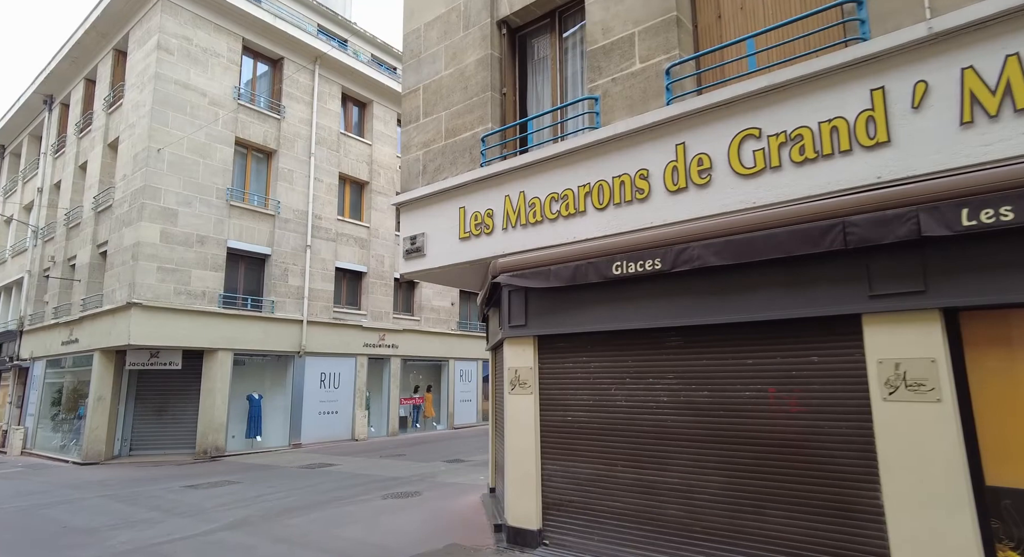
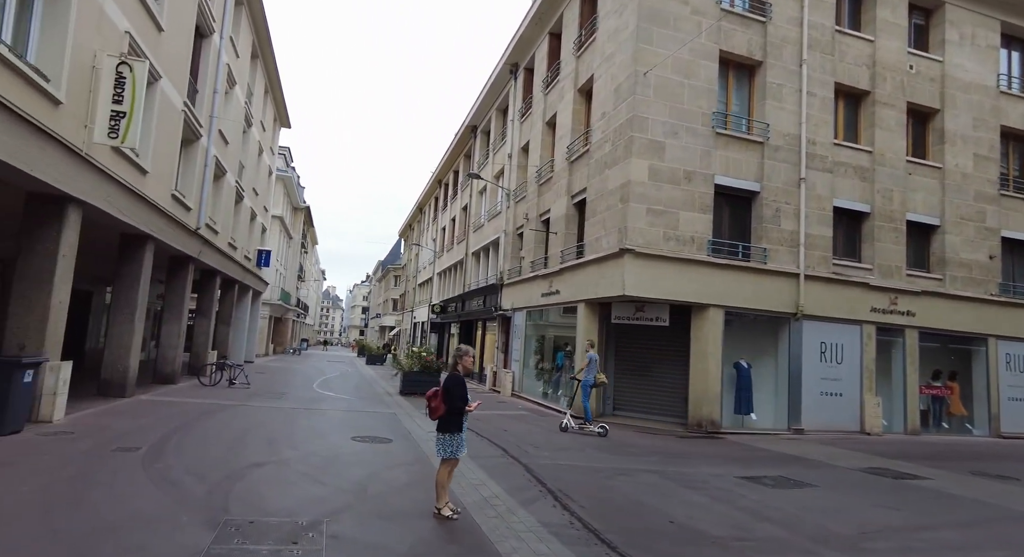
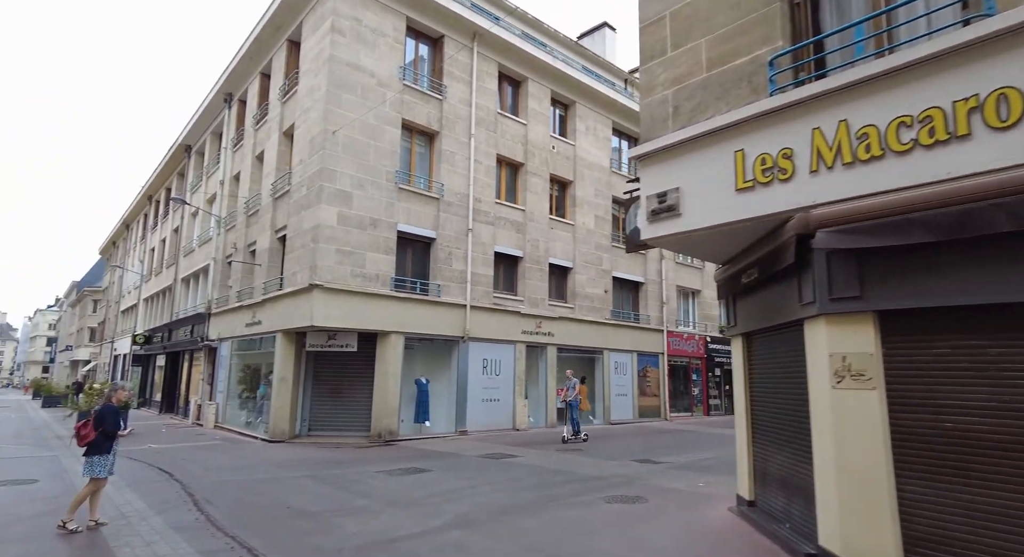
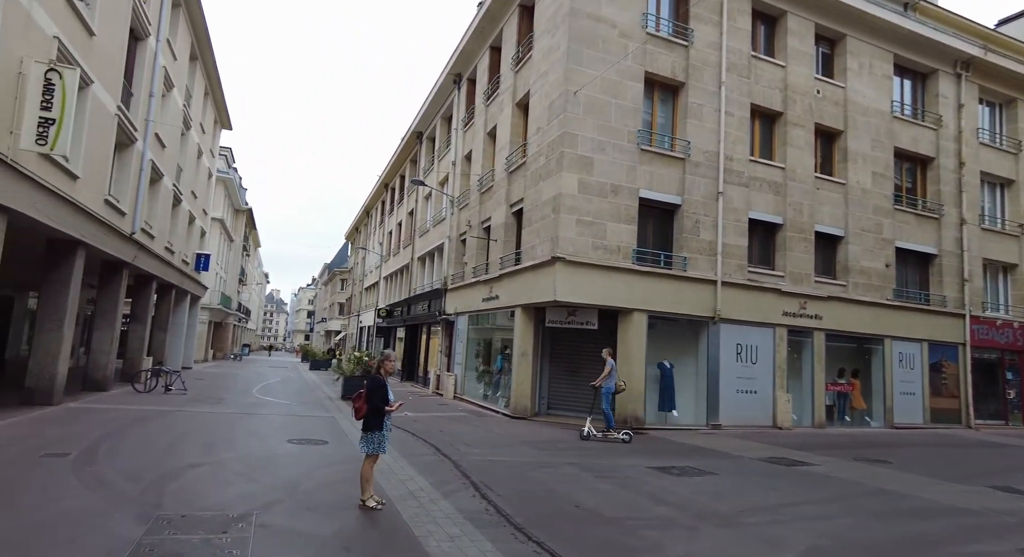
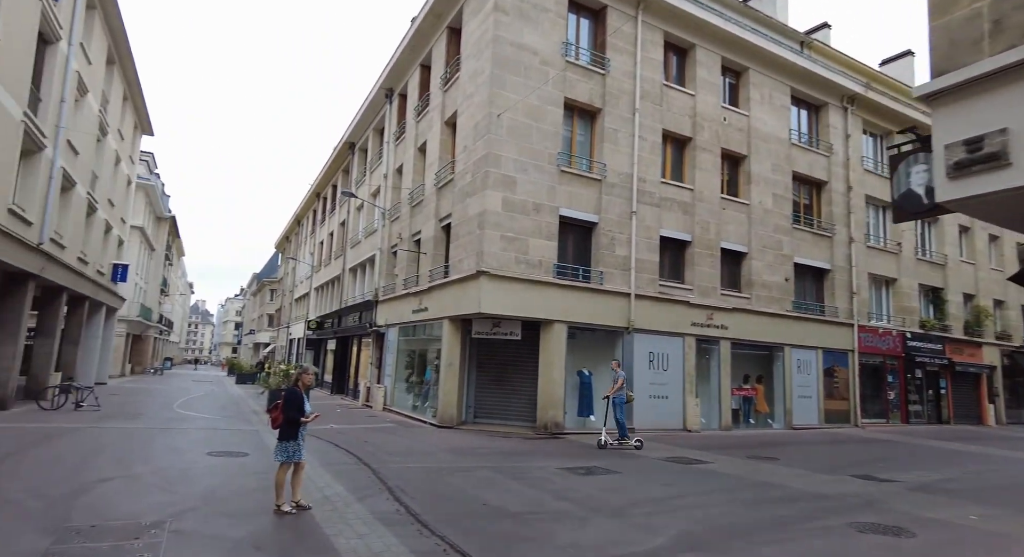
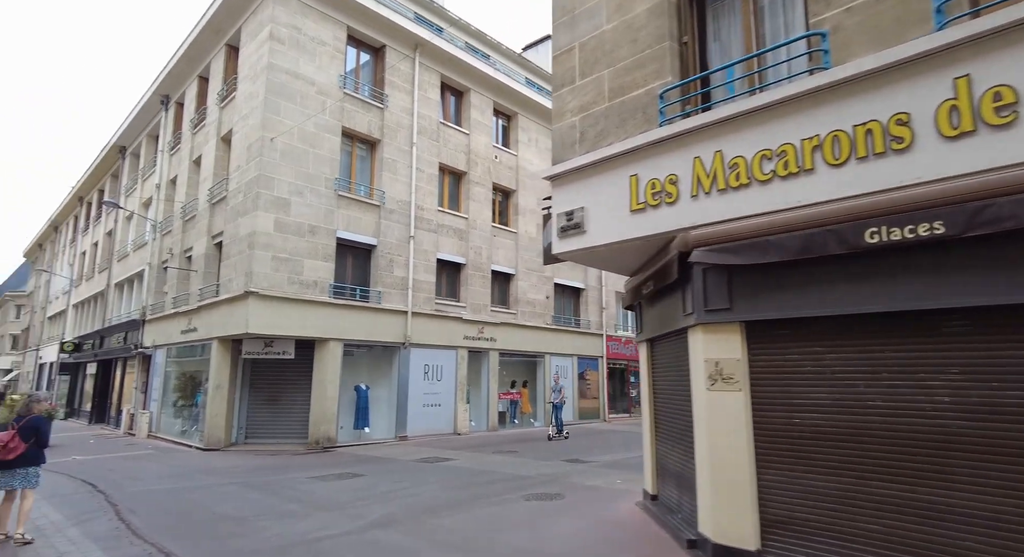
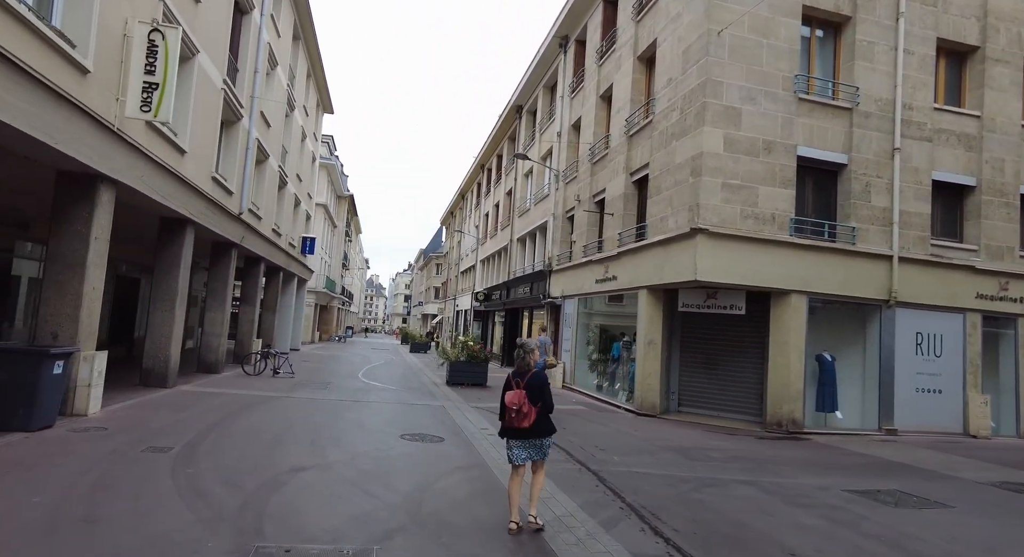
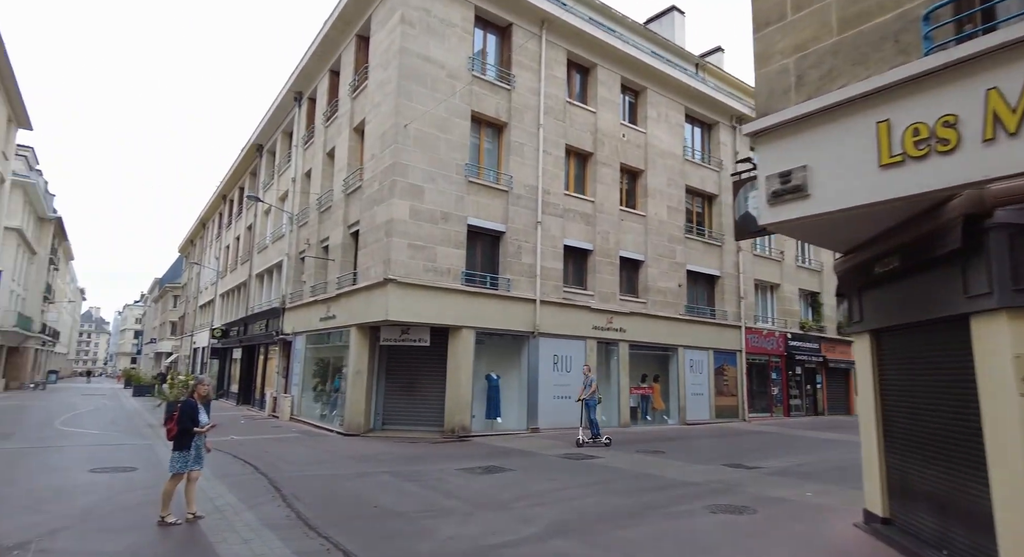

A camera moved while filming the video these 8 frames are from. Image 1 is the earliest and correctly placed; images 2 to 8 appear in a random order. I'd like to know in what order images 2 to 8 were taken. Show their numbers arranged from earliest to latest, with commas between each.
6, 3, 8, 5, 4, 2, 7
